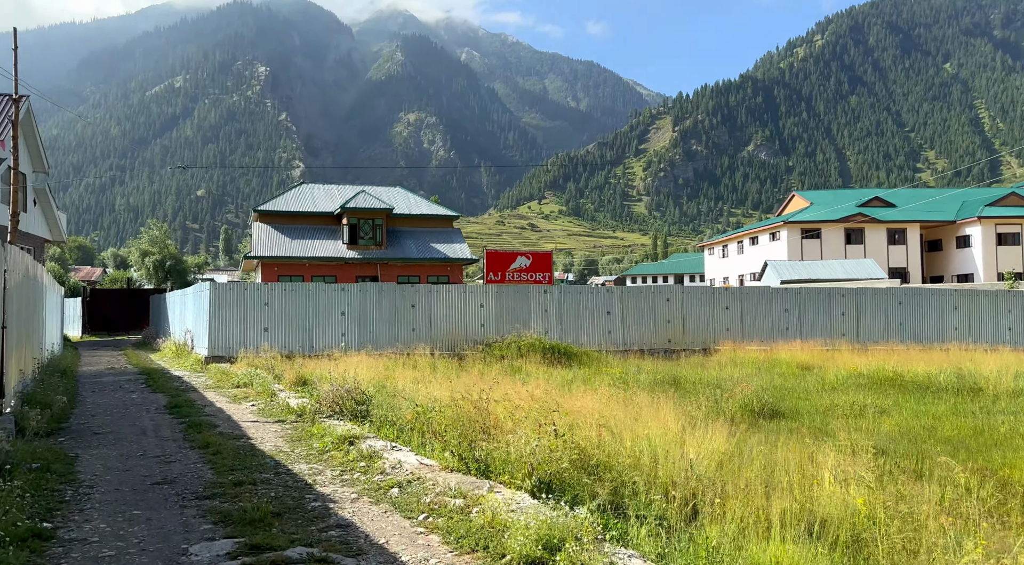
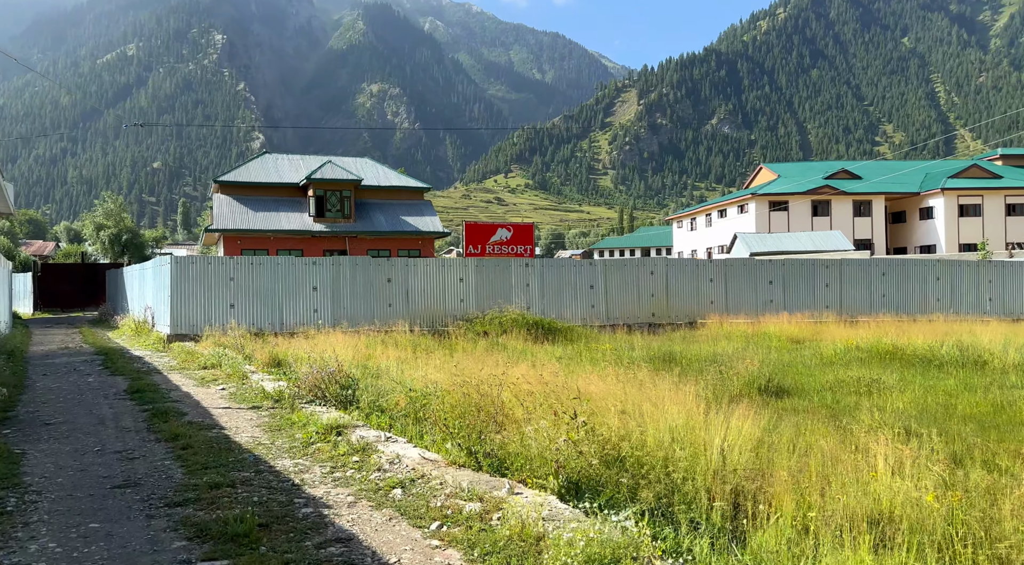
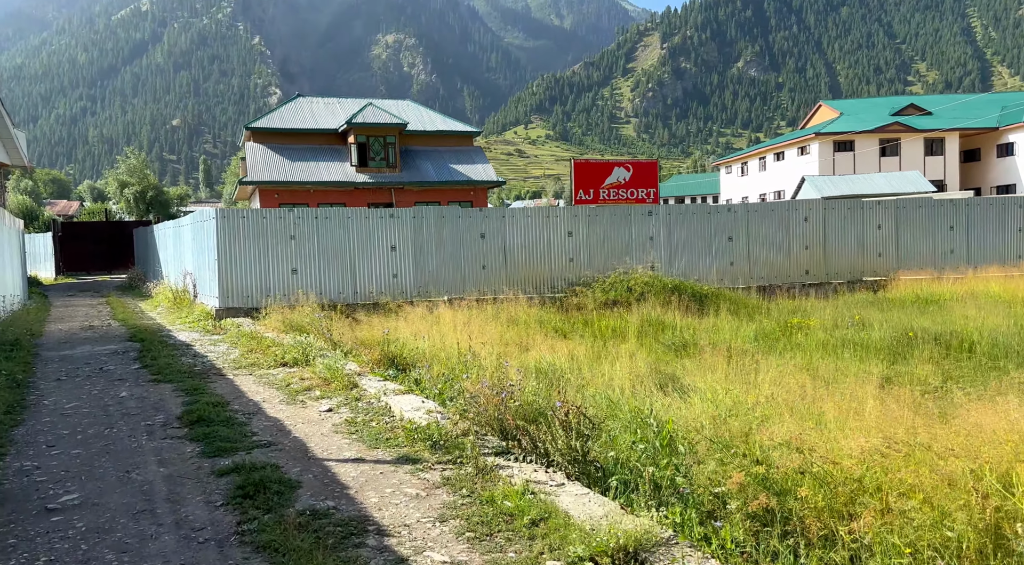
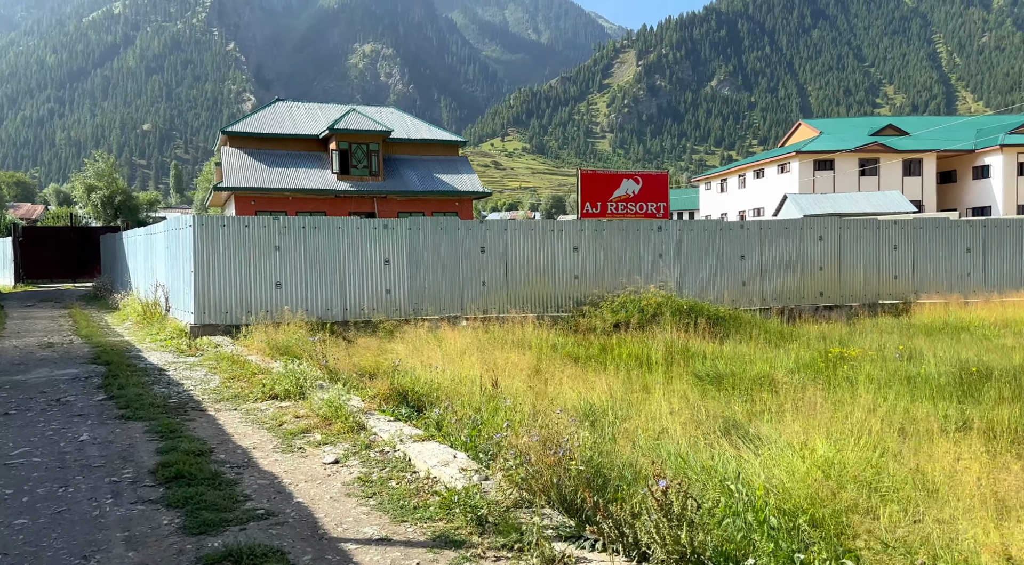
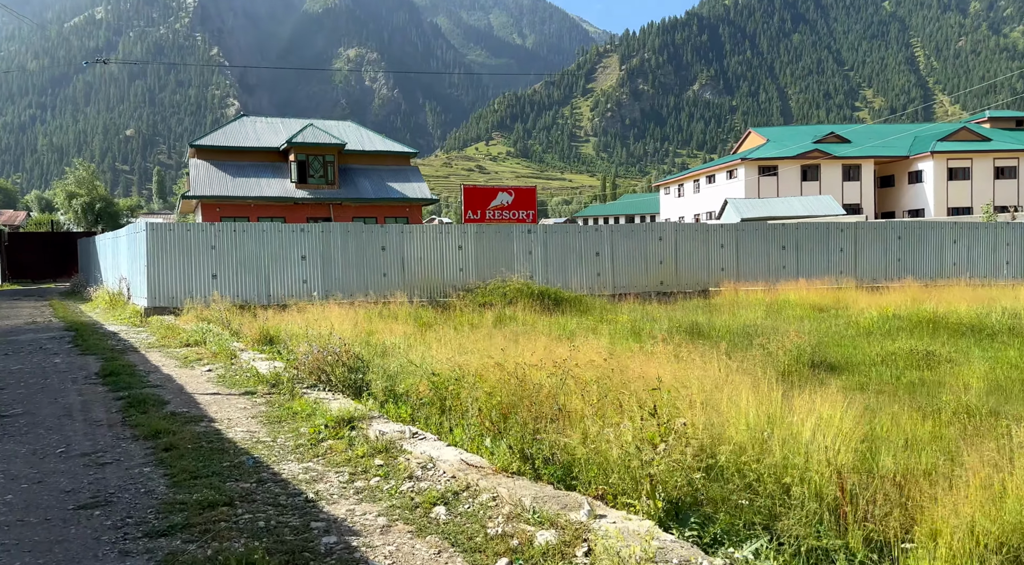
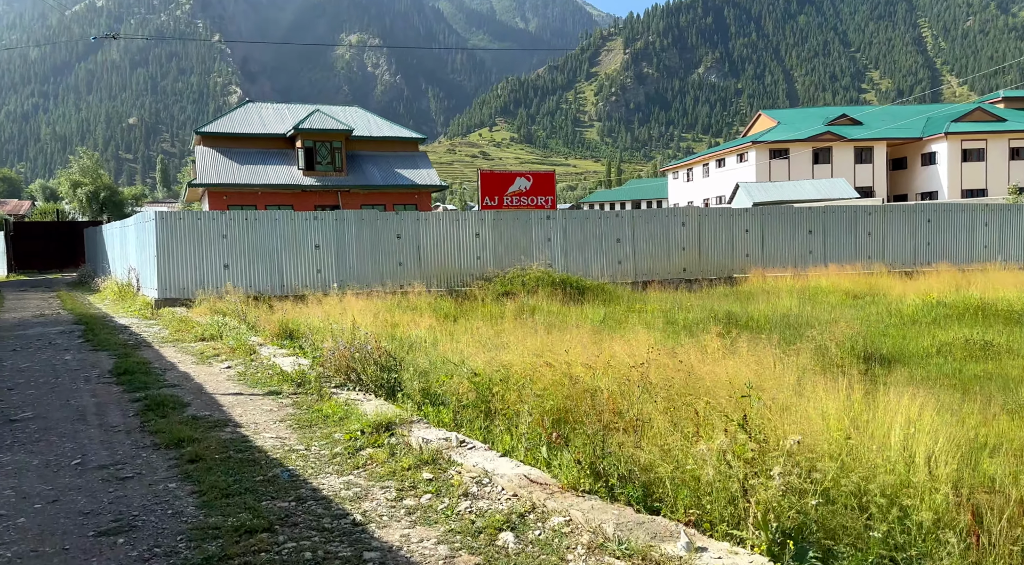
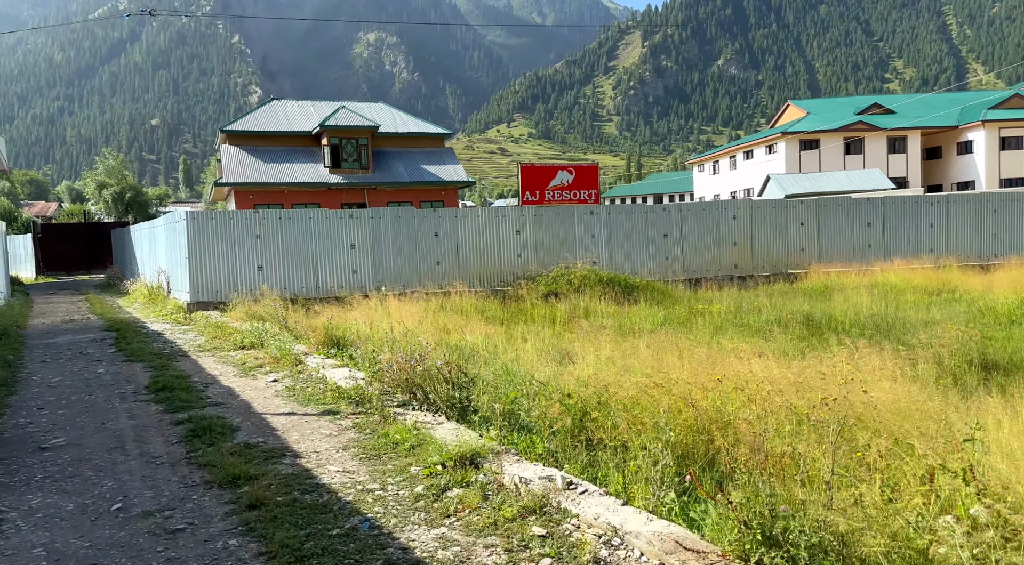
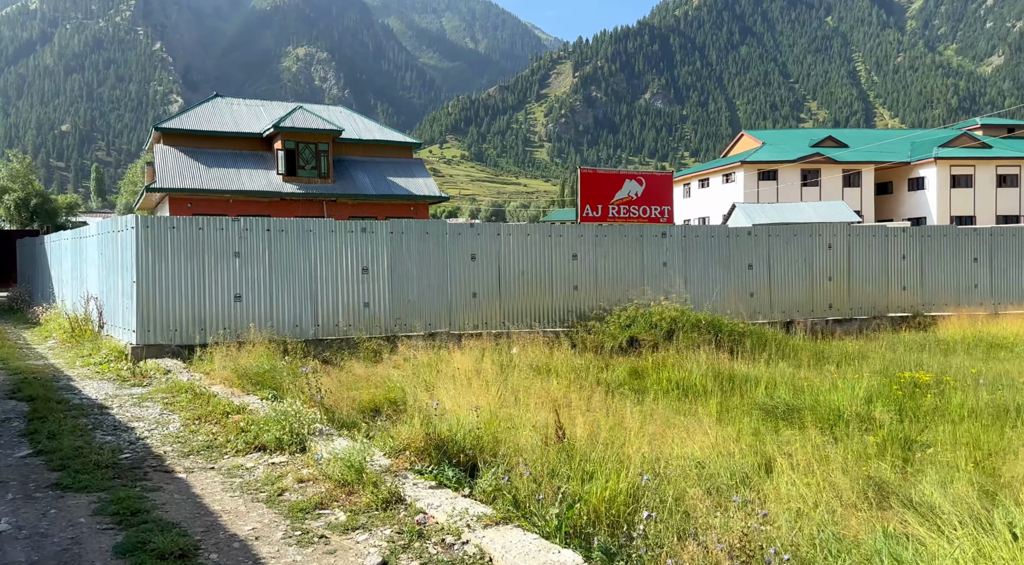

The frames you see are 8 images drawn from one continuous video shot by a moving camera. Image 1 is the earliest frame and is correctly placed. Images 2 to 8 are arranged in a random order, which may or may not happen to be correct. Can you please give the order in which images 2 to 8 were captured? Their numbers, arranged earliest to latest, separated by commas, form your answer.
2, 5, 6, 7, 3, 4, 8
